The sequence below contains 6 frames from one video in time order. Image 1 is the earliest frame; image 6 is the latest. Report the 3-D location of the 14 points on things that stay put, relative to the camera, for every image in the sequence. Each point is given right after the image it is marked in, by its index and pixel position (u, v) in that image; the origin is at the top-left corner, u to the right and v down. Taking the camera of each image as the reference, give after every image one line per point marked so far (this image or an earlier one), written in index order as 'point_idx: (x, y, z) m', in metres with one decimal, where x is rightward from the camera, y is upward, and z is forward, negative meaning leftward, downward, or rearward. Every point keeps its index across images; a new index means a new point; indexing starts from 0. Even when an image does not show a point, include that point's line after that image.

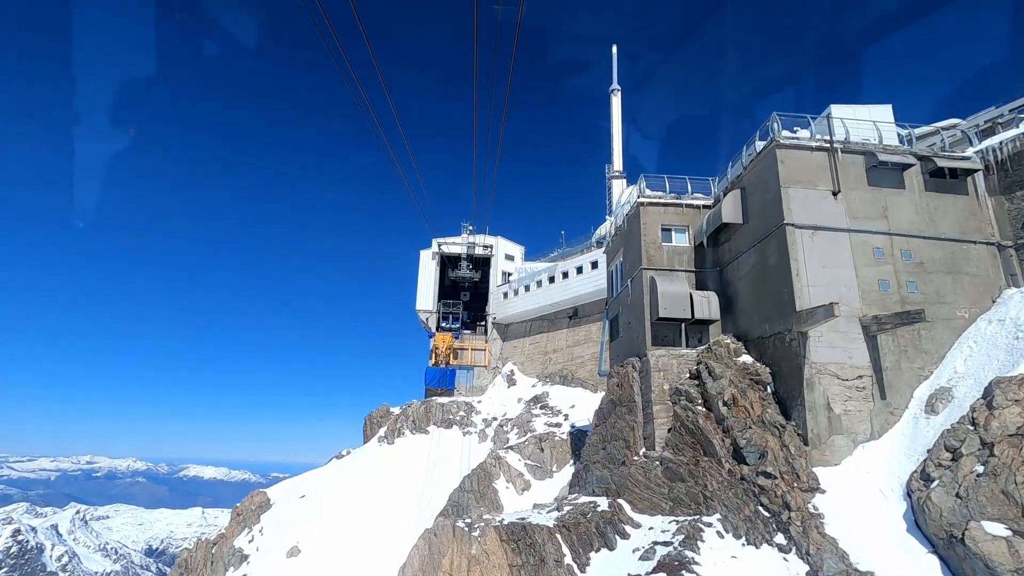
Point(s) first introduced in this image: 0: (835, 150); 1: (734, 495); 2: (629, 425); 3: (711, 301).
0: (+11.2, +4.8, +17.2) m
1: (+6.6, -6.2, +14.8) m
2: (+4.6, -5.4, +19.4) m
3: (+7.9, -0.5, +19.6) m
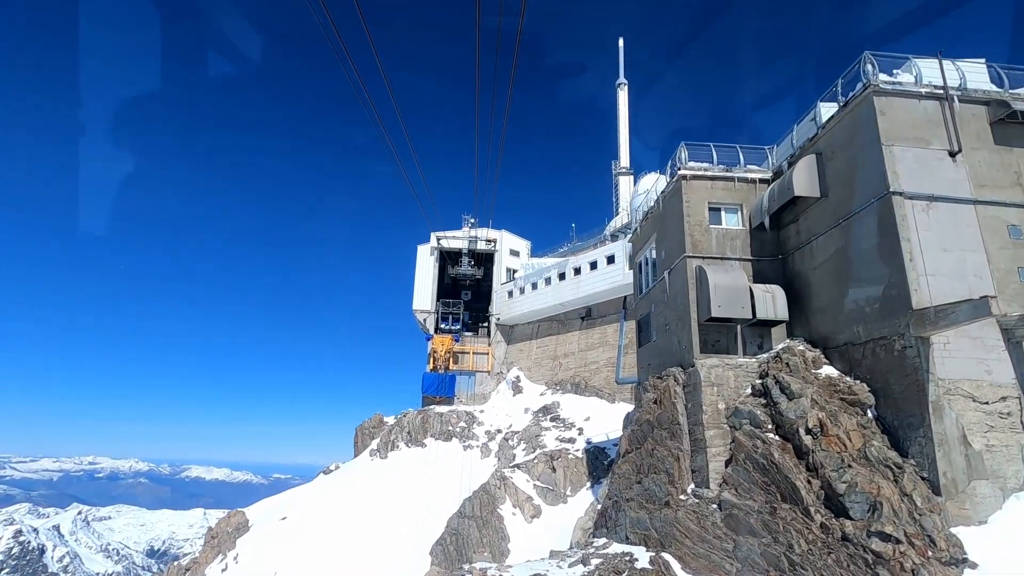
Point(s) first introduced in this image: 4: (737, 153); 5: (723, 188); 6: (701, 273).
0: (+11.6, +5.0, +13.1) m
1: (+7.0, -5.9, +10.7) m
2: (+5.0, -5.2, +15.3) m
3: (+8.3, -0.3, +15.5) m
4: (+8.1, +4.8, +17.8) m
5: (+7.4, +3.5, +17.2) m
6: (+6.1, +0.5, +15.9) m
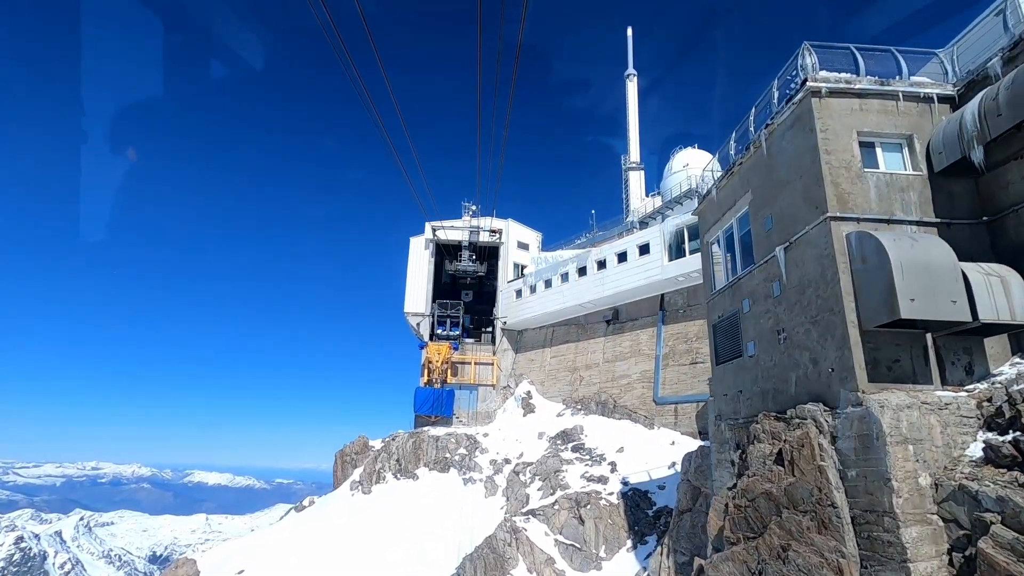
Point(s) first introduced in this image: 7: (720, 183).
0: (+12.1, +5.4, +6.5) m
1: (+7.5, -5.6, +4.0) m
2: (+5.5, -4.8, +8.7) m
3: (+8.8, +0.1, +8.8) m
4: (+8.6, +5.2, +11.2) m
5: (+7.9, +3.8, +10.6) m
6: (+6.6, +0.8, +9.3) m
7: (+6.1, +3.1, +14.5) m
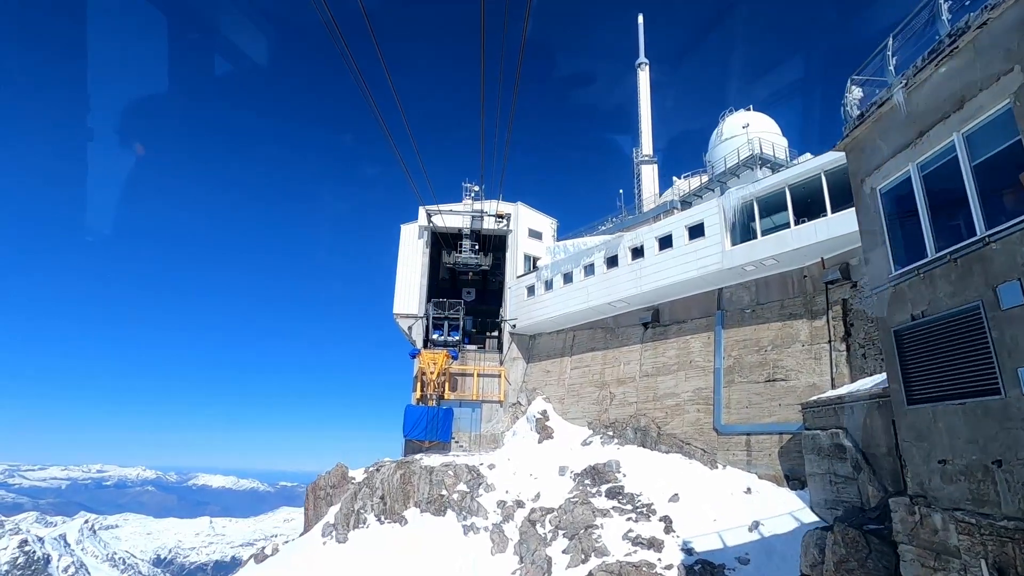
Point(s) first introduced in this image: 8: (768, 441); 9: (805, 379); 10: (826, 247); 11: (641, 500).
0: (+12.5, +5.8, +0.1) m
1: (+7.9, -5.1, -2.4) m
2: (+6.0, -4.4, +2.3) m
3: (+9.3, +0.5, +2.4) m
4: (+9.1, +5.6, +4.8) m
5: (+8.4, +4.2, +4.2) m
6: (+7.1, +1.2, +2.9) m
7: (+6.6, +3.5, +8.1) m
8: (+9.4, -5.6, +18.2) m
9: (+10.6, -3.3, +18.0) m
10: (+11.5, +1.5, +18.1) m
11: (+4.9, -8.0, +18.7) m
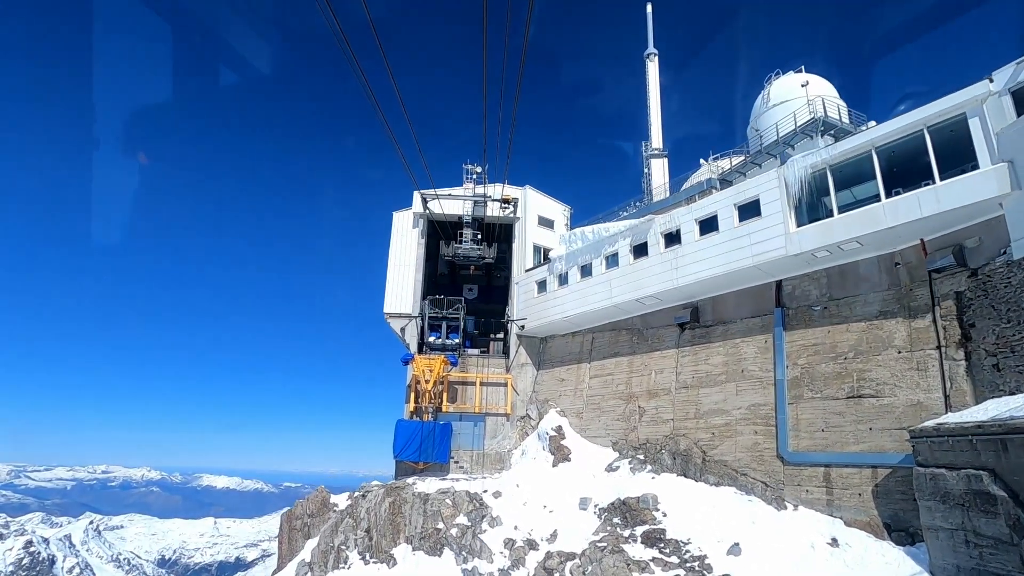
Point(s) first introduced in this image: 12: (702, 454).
0: (+12.7, +6.2, -4.1) m
1: (+8.2, -4.8, -6.5) m
2: (+6.3, -4.1, -1.8) m
3: (+9.5, +0.8, -1.7) m
4: (+9.3, +5.9, +0.7) m
5: (+8.6, +4.5, +0.1) m
6: (+7.3, +1.5, -1.2) m
7: (+6.9, +3.8, +4.0) m
8: (+9.8, -5.3, +14.0) m
9: (+11.0, -3.0, +13.8) m
10: (+11.8, +1.8, +13.9) m
11: (+5.3, -7.7, +14.6) m
12: (+6.8, -5.9, +17.7) m
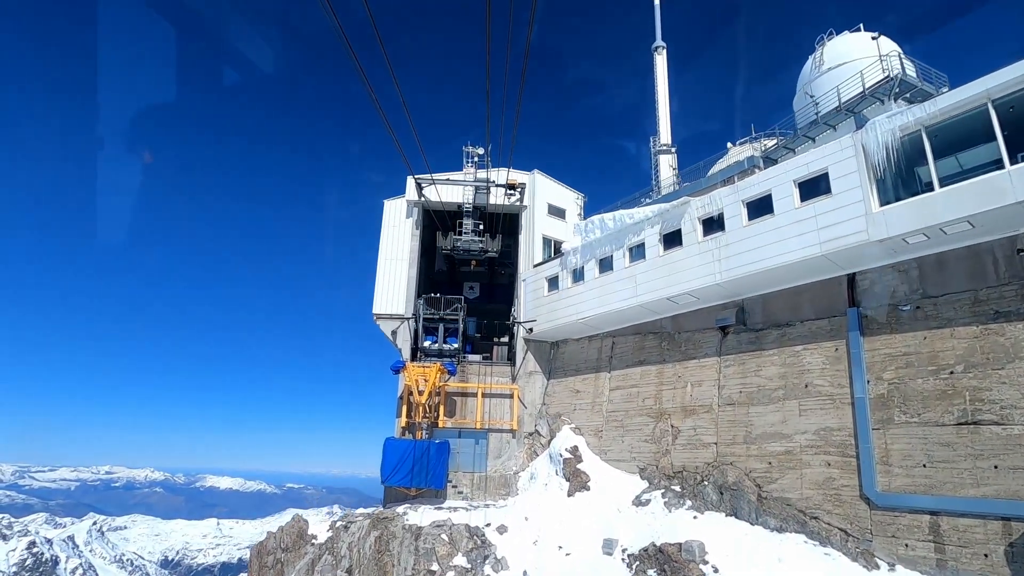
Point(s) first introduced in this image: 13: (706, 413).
0: (+12.9, +6.4, -7.5) m
1: (+8.3, -4.6, -9.9) m
2: (+6.4, -3.9, -5.2) m
3: (+9.7, +1.0, -5.1) m
4: (+9.5, +6.1, -2.7) m
5: (+8.8, +4.7, -3.3) m
6: (+7.5, +1.7, -4.6) m
7: (+7.1, +3.9, +0.6) m
8: (+10.0, -5.2, +10.6) m
9: (+11.2, -2.9, +10.4) m
10: (+12.1, +1.9, +10.5) m
11: (+5.5, -7.6, +11.2) m
12: (+7.0, -5.8, +14.3) m
13: (+6.4, -4.1, +16.4) m
